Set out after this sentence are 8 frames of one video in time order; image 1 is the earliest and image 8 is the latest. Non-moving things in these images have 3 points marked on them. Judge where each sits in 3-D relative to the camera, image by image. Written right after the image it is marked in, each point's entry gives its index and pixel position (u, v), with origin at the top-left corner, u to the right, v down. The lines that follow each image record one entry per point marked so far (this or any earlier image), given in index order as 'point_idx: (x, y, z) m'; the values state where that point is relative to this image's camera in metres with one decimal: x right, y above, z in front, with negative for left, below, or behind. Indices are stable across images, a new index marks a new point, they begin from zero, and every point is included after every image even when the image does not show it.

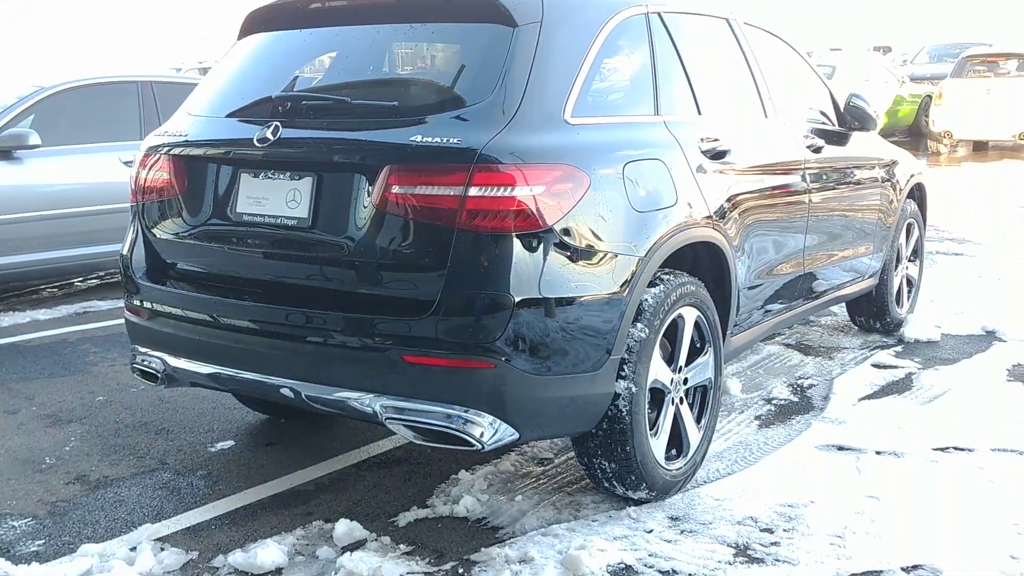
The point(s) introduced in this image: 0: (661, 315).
0: (+0.5, -0.1, +3.1) m
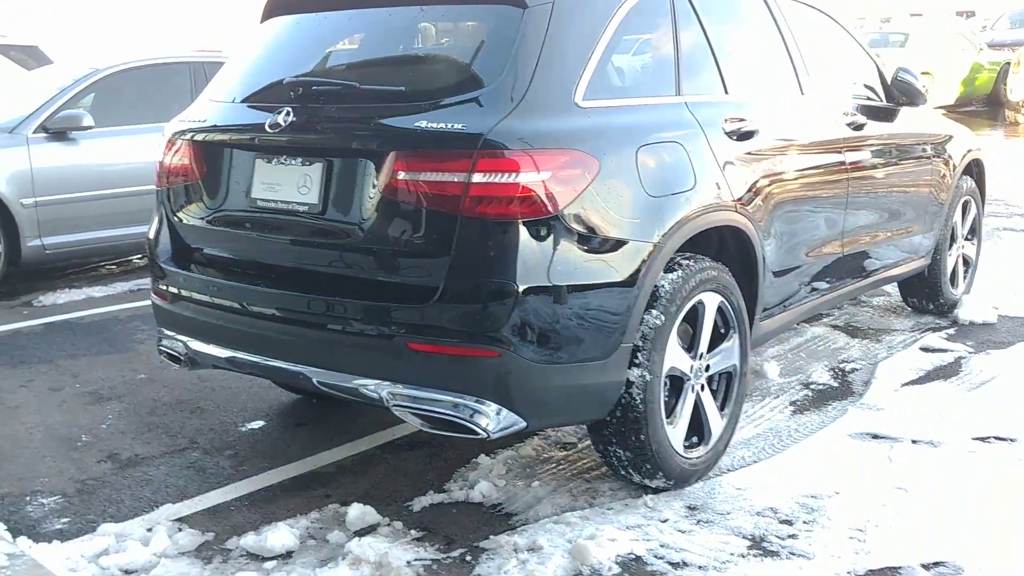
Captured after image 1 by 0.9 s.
0: (+0.5, 0.0, +3.1) m
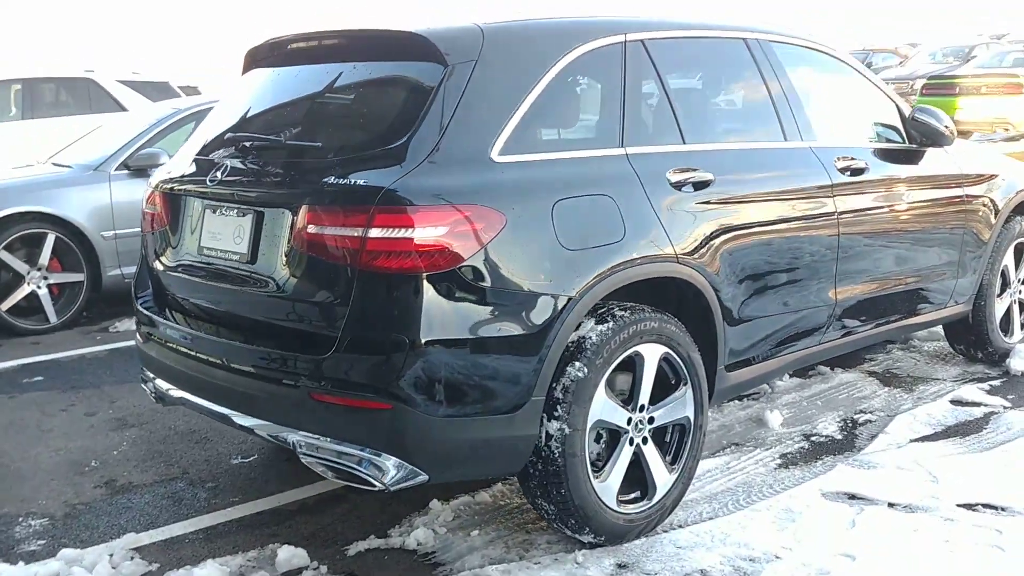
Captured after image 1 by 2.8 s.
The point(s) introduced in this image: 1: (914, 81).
0: (+0.3, -0.2, +3.0) m
1: (+7.9, +4.1, +19.9) m
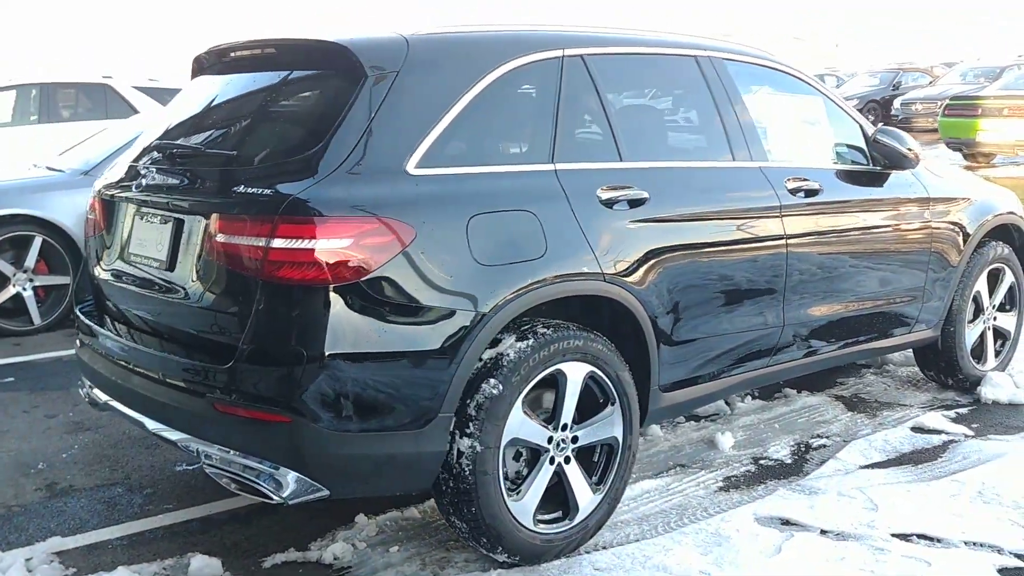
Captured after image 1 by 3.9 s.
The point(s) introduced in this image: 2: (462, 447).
0: (0.0, -0.3, +3.0) m
1: (+8.3, +3.6, +19.6) m
2: (-0.1, -0.5, +2.9) m
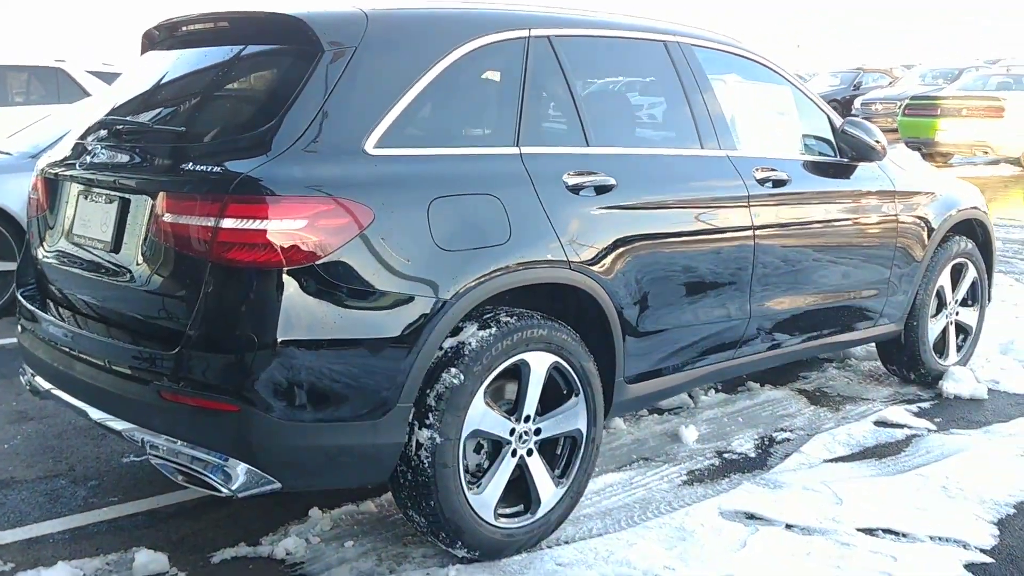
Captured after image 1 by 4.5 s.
0: (-0.1, -0.2, +2.9) m
1: (+7.5, +3.7, +19.8) m
2: (-0.3, -0.4, +2.8) m
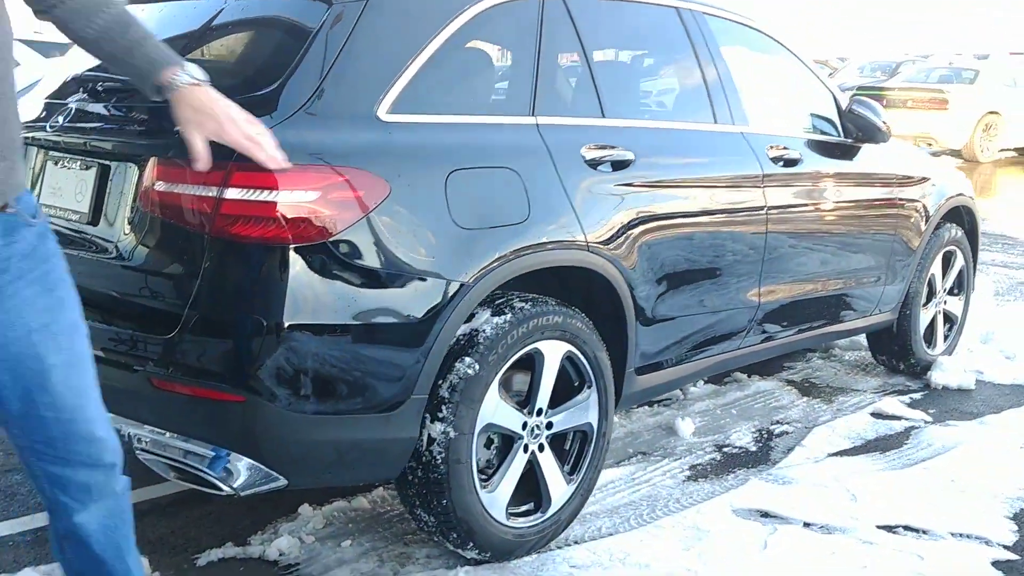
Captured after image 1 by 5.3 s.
0: (0.0, -0.2, +2.7) m
1: (+6.5, +3.9, +20.0) m
2: (-0.2, -0.4, +2.6) m
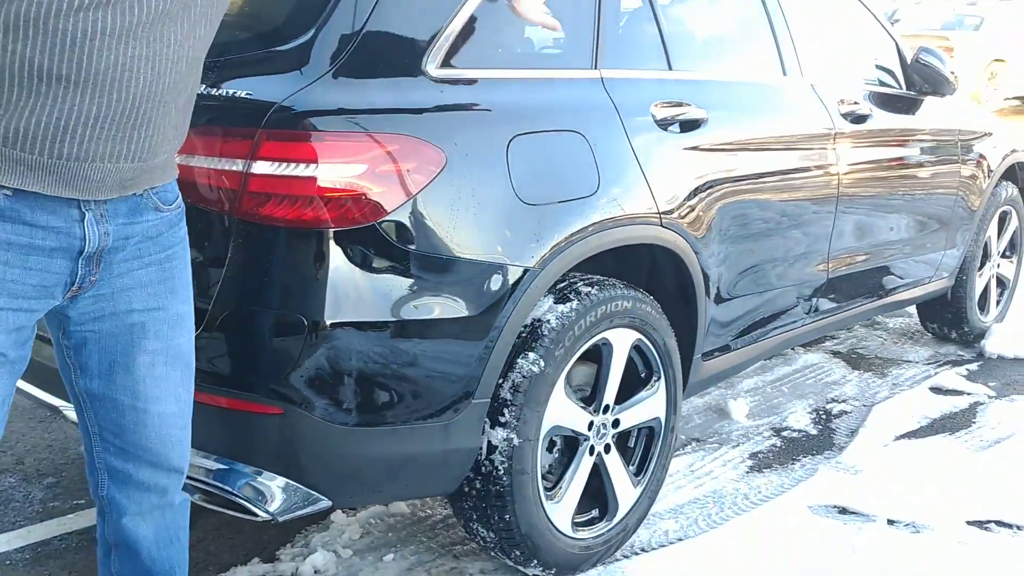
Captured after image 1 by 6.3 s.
0: (+0.1, -0.1, +2.3) m
1: (+6.4, +4.8, +19.5) m
2: (0.0, -0.3, +2.3) m
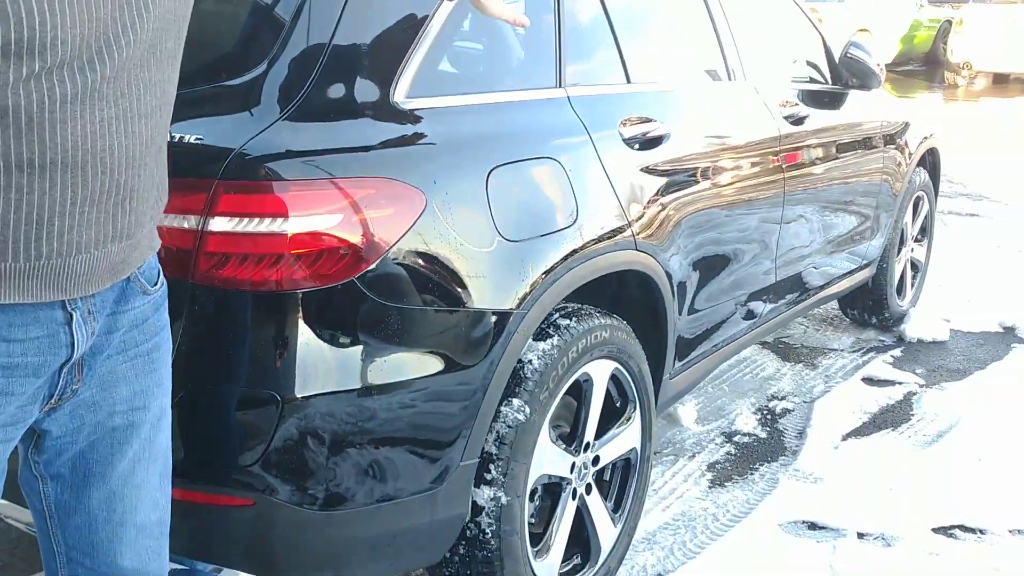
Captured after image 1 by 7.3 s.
0: (+0.1, -0.2, +2.2) m
1: (+3.9, +5.5, +19.8) m
2: (-0.1, -0.4, +2.1) m
